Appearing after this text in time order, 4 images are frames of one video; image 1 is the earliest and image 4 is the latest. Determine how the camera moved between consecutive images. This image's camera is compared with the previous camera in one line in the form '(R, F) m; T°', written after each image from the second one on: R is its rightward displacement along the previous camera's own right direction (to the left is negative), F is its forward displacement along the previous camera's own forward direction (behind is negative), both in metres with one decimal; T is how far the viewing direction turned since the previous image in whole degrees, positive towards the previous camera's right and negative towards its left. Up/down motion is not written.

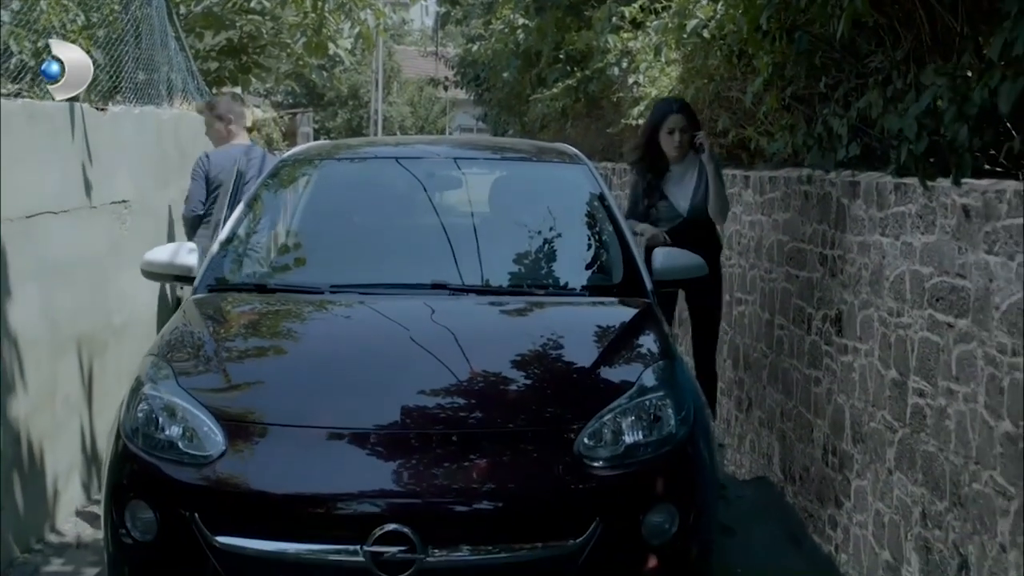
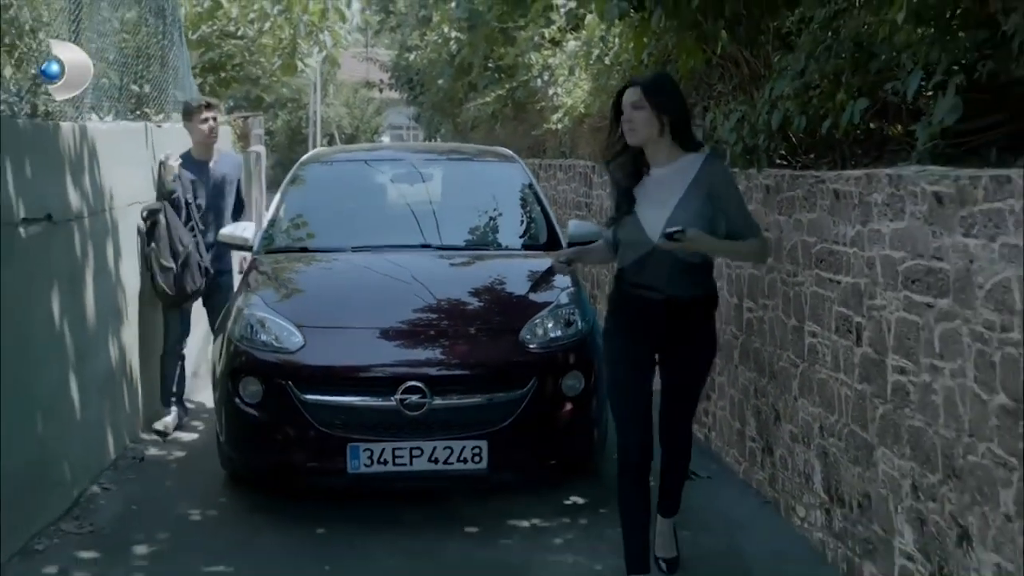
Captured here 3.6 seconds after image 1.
(-0.2, -2.0) m; +3°
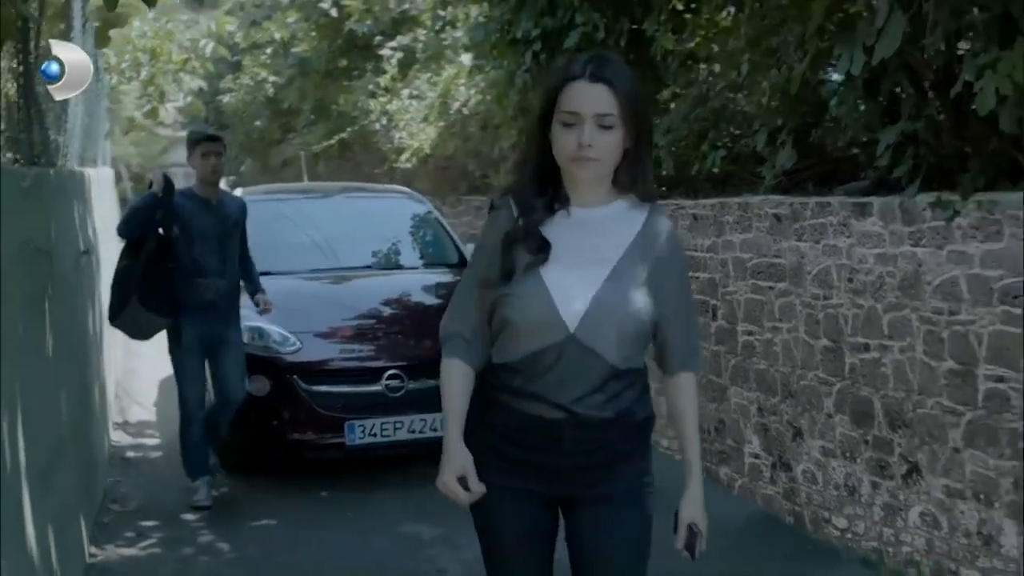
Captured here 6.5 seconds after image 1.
(-1.1, -1.7) m; +12°
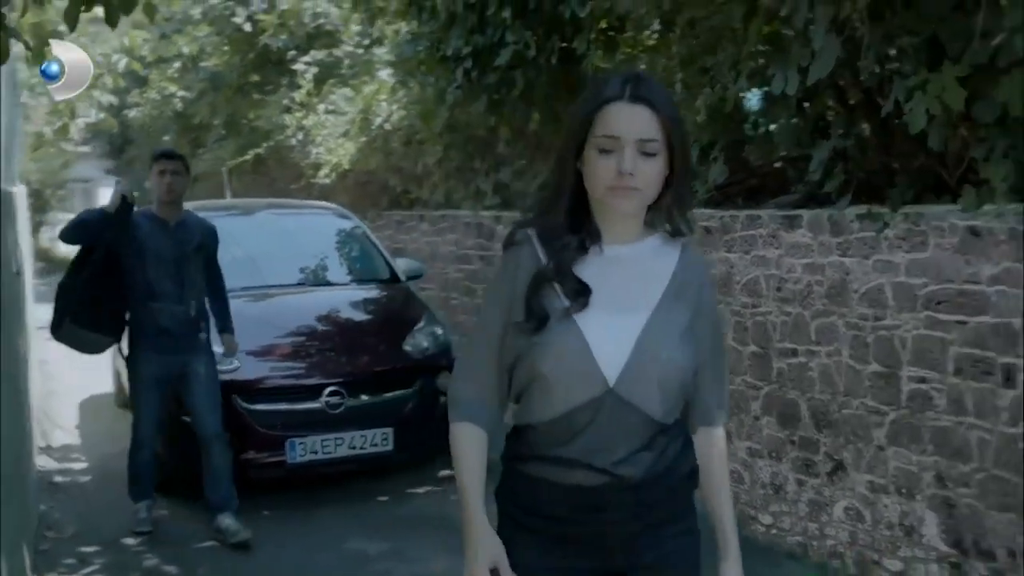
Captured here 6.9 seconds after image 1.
(-0.2, -0.2) m; +5°
